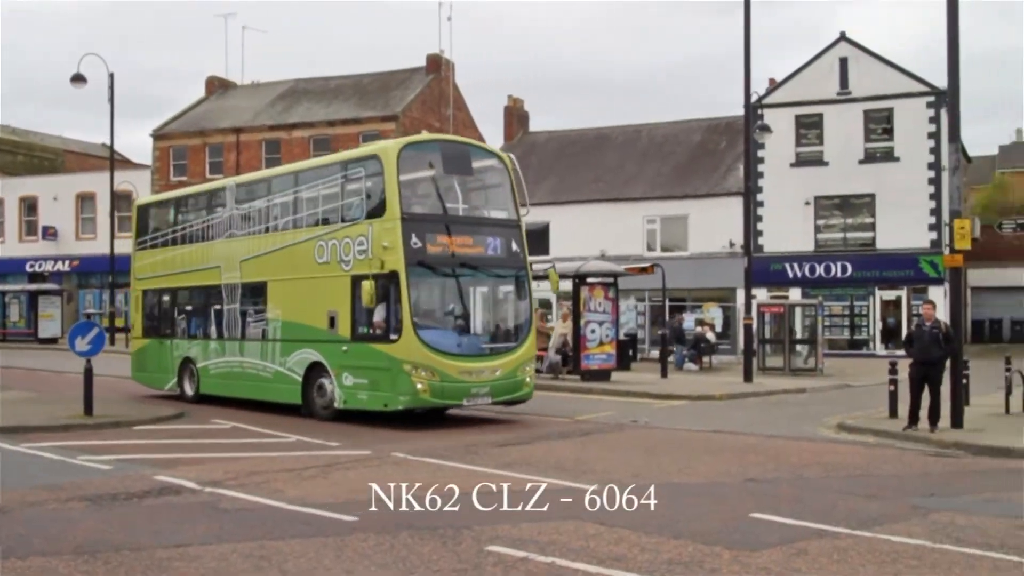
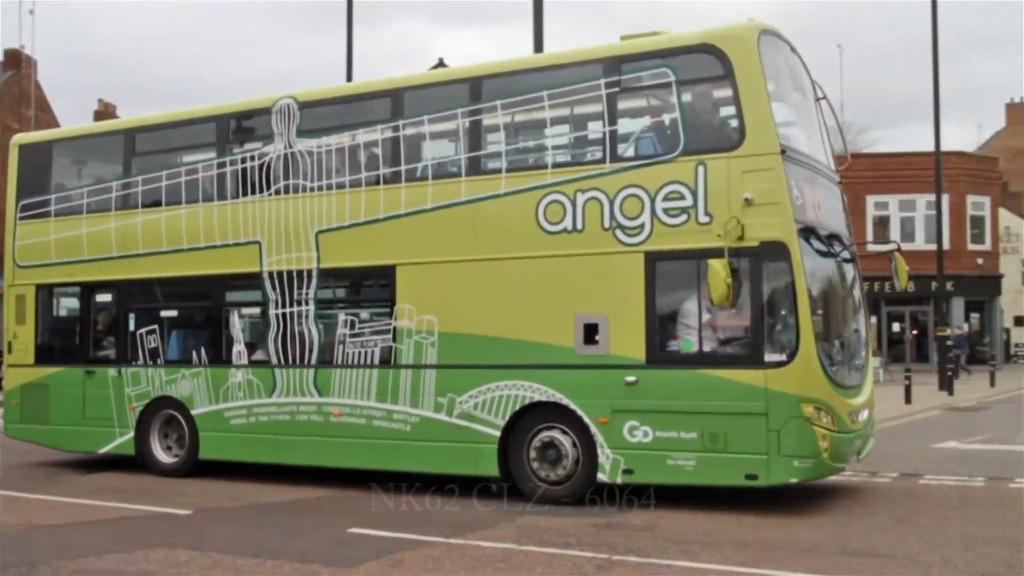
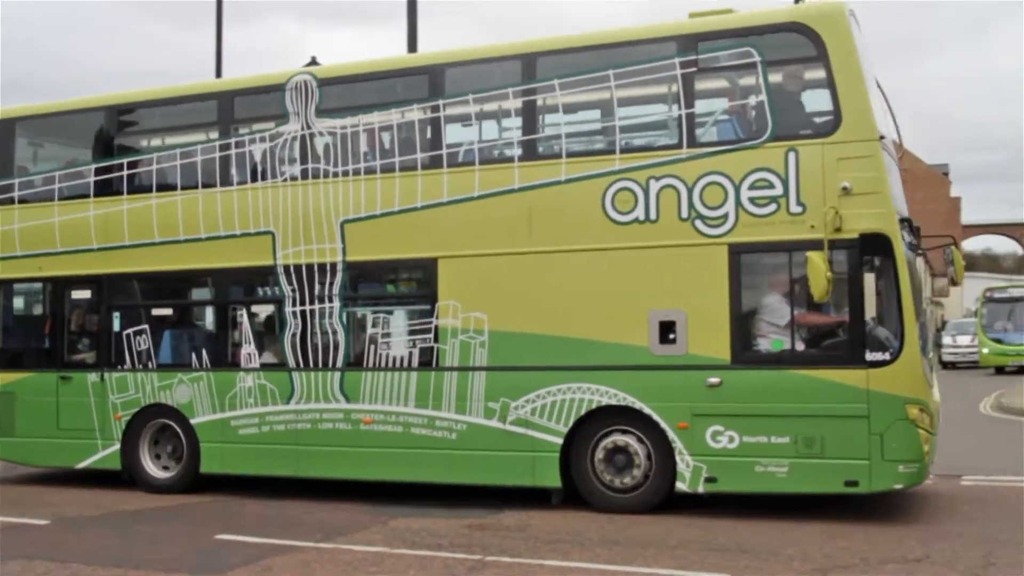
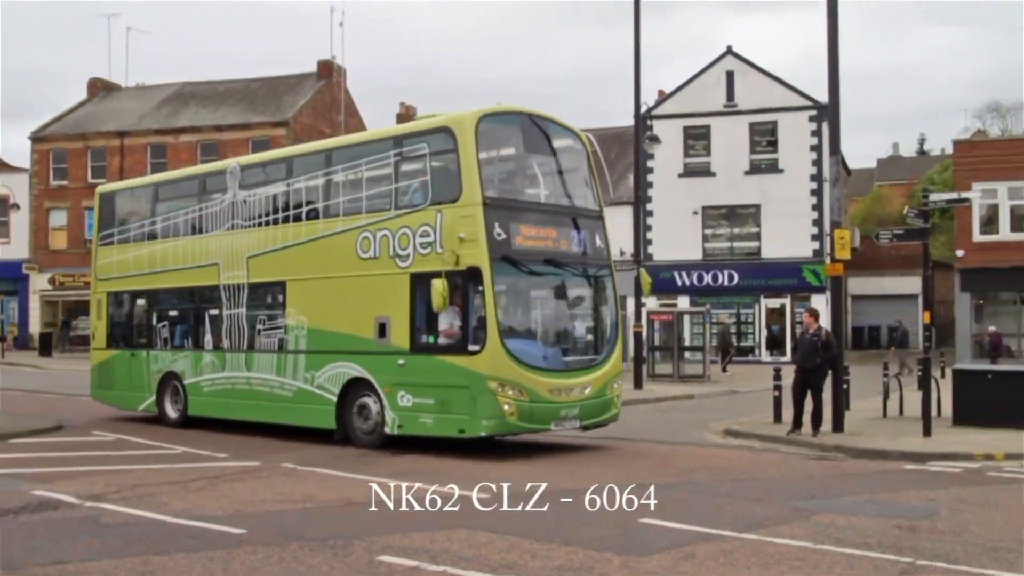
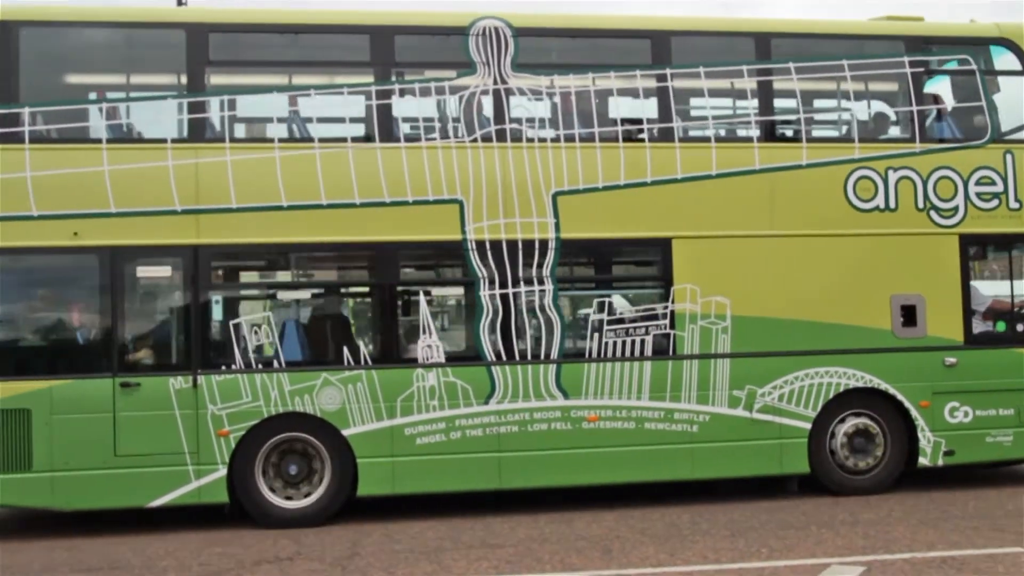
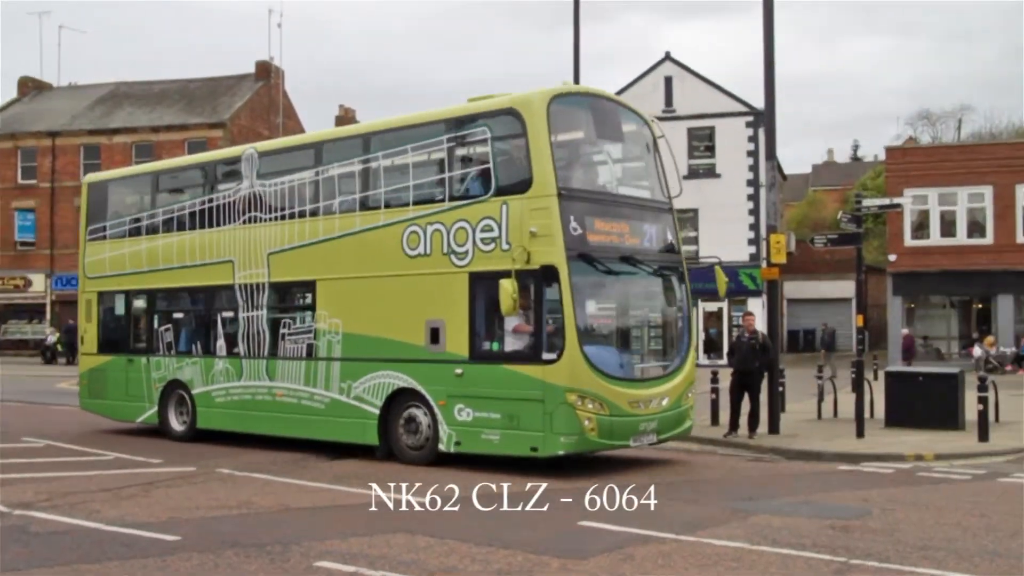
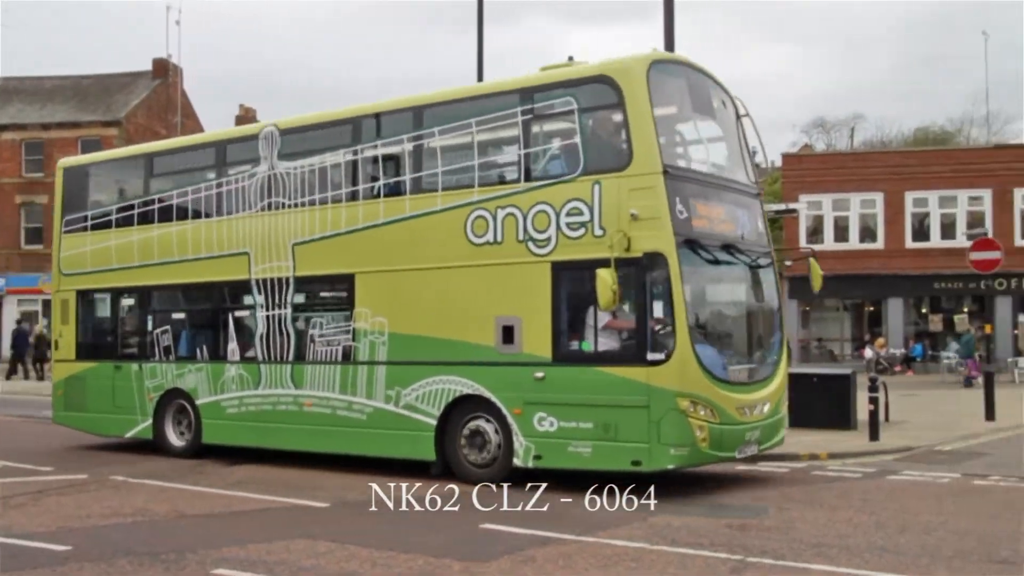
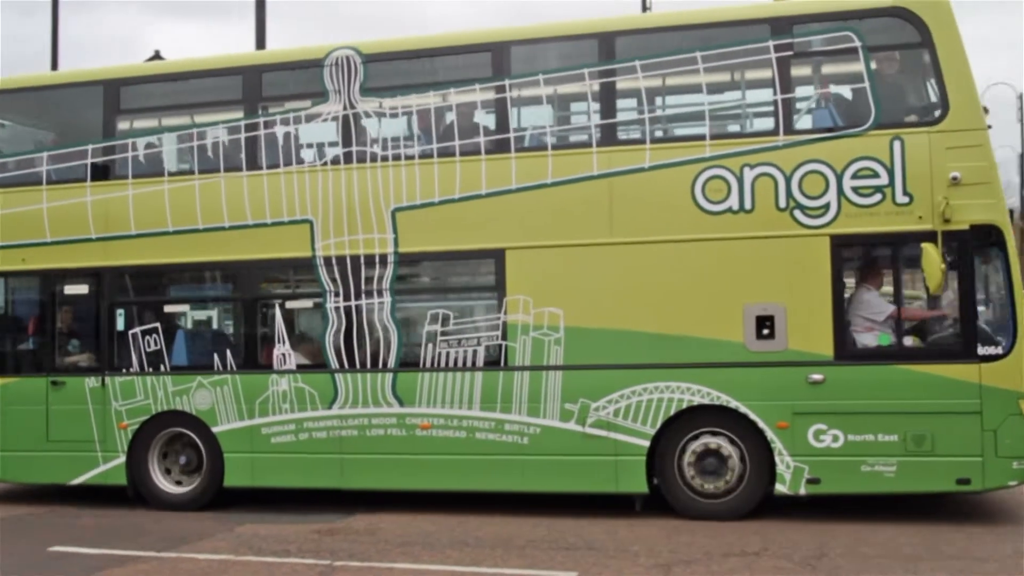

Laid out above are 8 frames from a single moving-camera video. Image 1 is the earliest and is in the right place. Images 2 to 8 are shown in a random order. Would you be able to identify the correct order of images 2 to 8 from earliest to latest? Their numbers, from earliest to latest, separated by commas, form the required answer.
4, 6, 7, 2, 3, 8, 5
